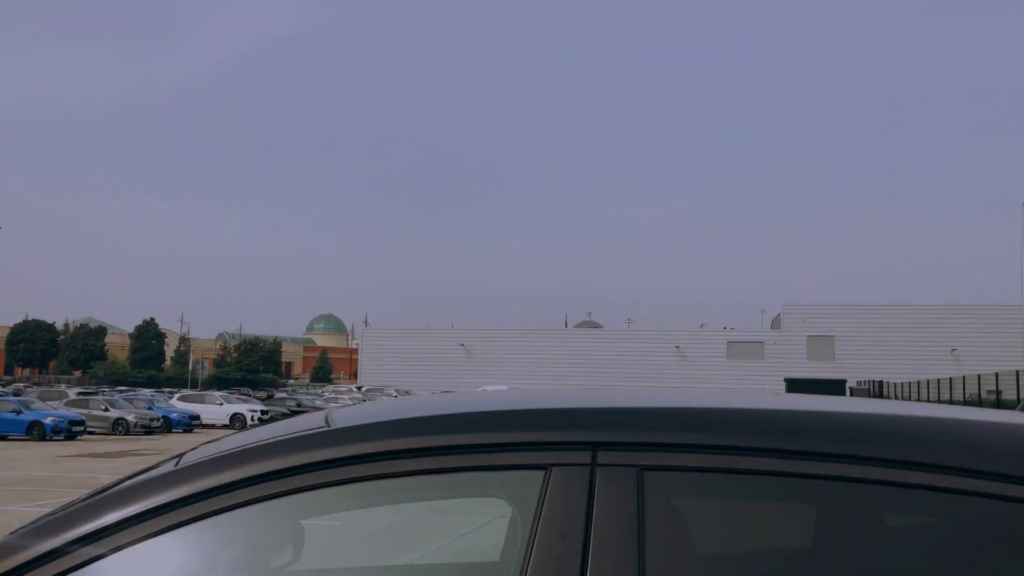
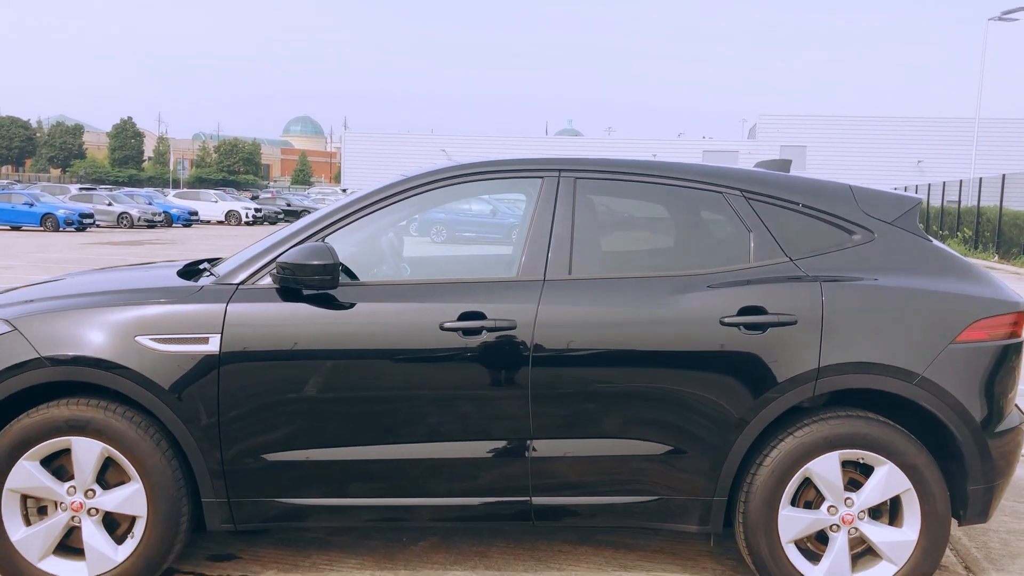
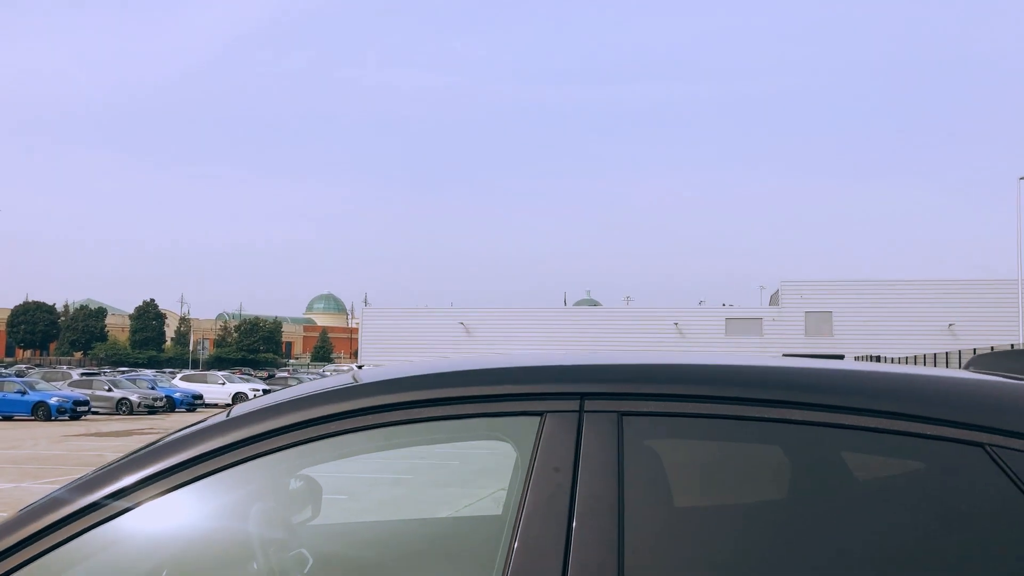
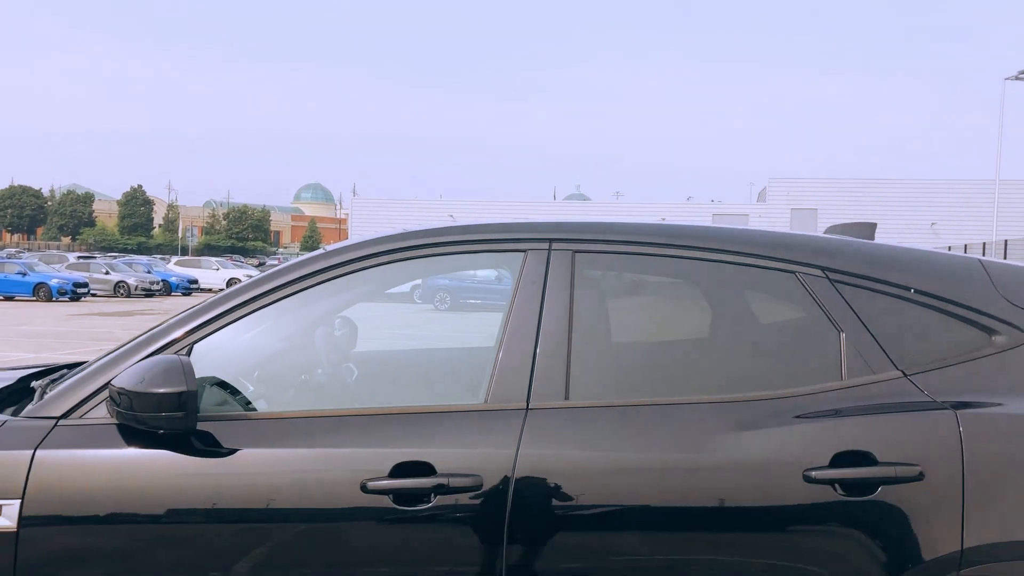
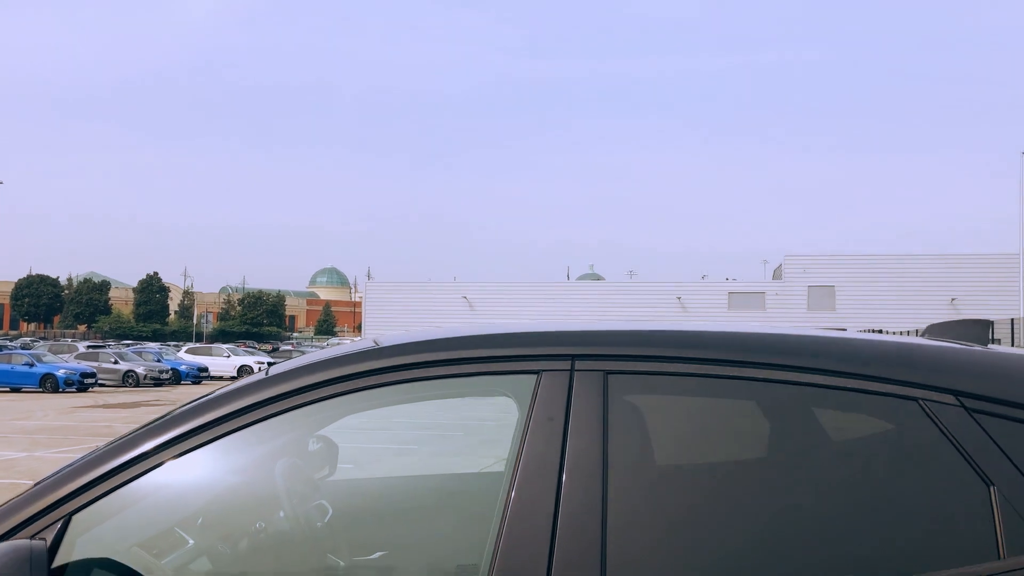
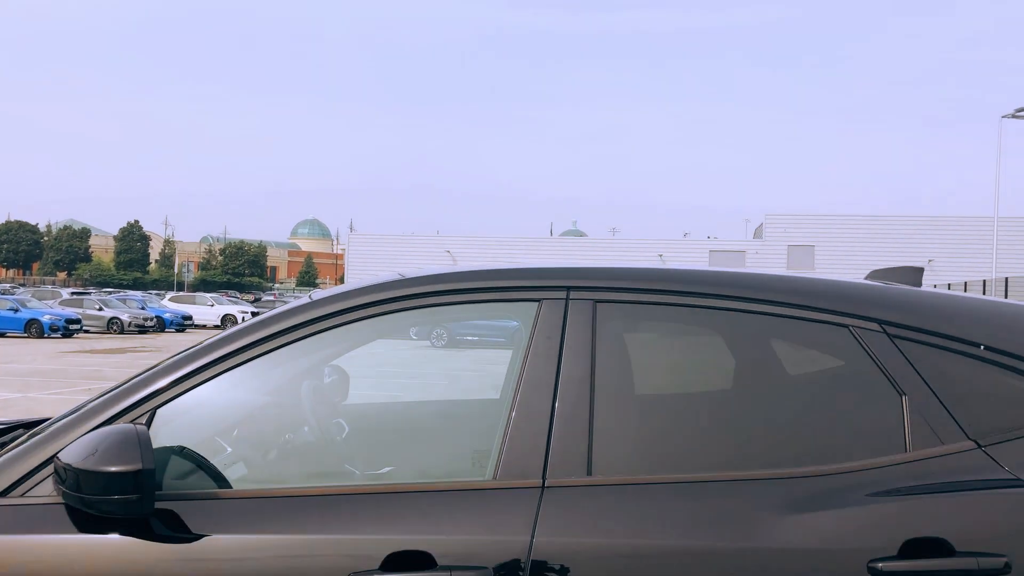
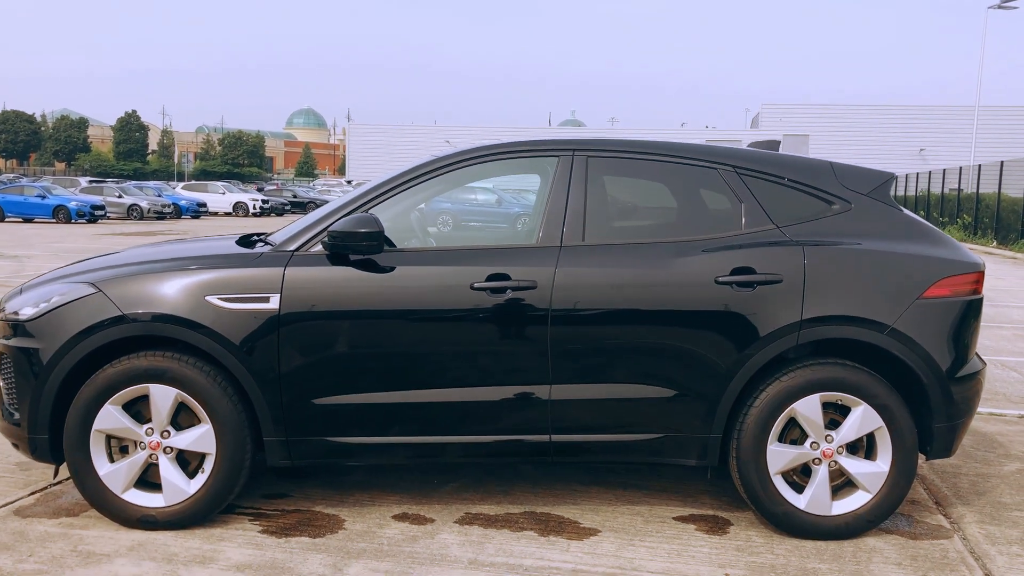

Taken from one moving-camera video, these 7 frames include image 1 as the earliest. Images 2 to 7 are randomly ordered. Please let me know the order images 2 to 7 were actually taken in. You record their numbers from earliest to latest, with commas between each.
3, 5, 6, 4, 2, 7
